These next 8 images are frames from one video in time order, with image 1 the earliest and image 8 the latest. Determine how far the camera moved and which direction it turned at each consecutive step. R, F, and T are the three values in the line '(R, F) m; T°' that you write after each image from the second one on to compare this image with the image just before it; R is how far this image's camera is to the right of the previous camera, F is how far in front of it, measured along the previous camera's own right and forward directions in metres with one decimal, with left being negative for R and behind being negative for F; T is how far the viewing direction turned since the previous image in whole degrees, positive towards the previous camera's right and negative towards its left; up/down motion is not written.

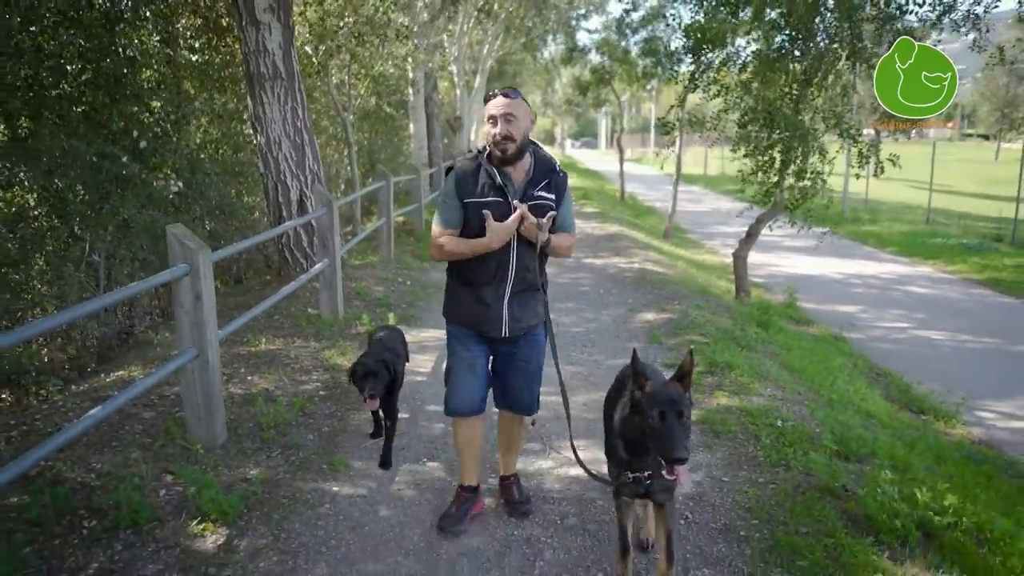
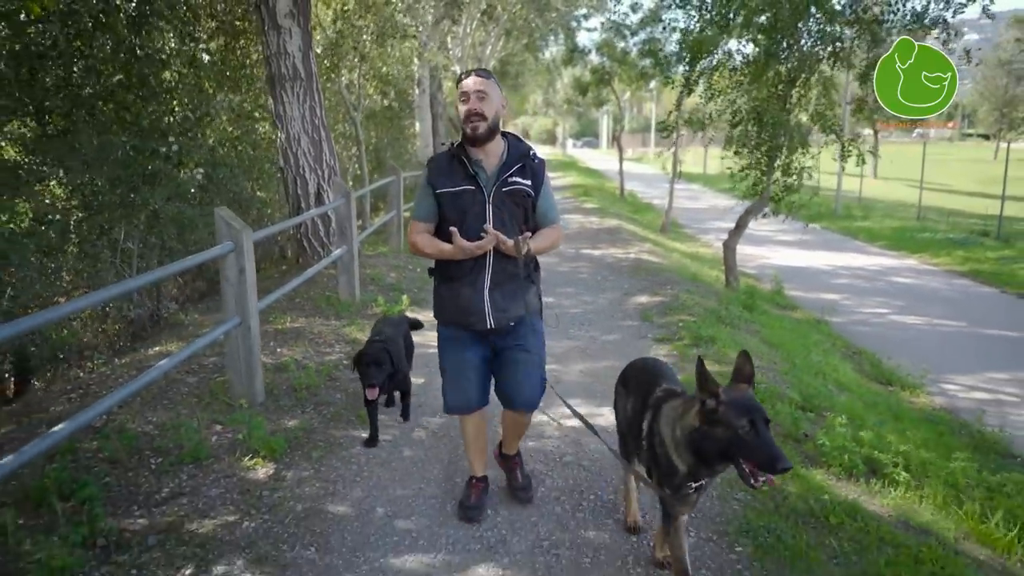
(0.0, -0.6) m; 0°
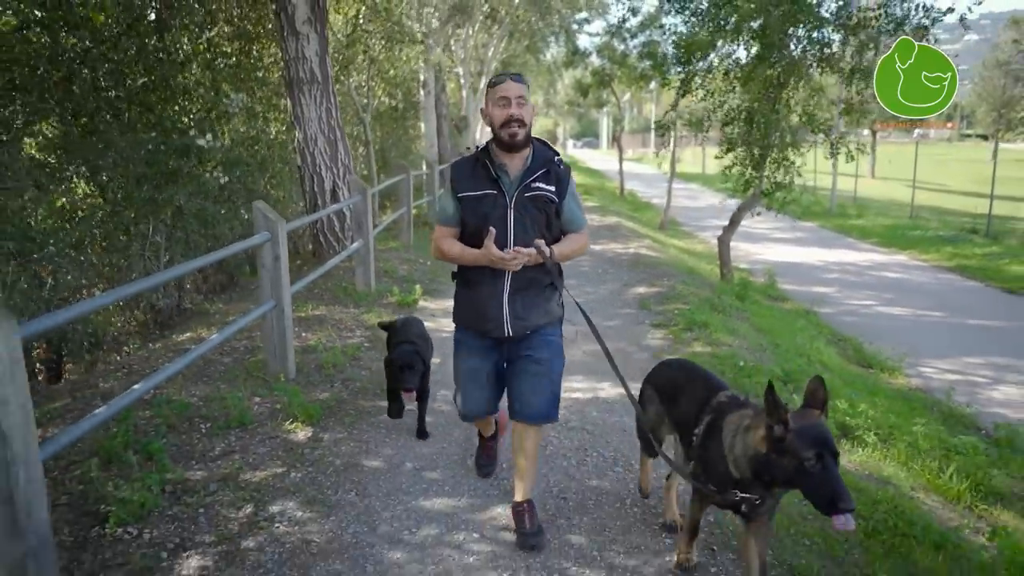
(-0.1, -0.5) m; 0°
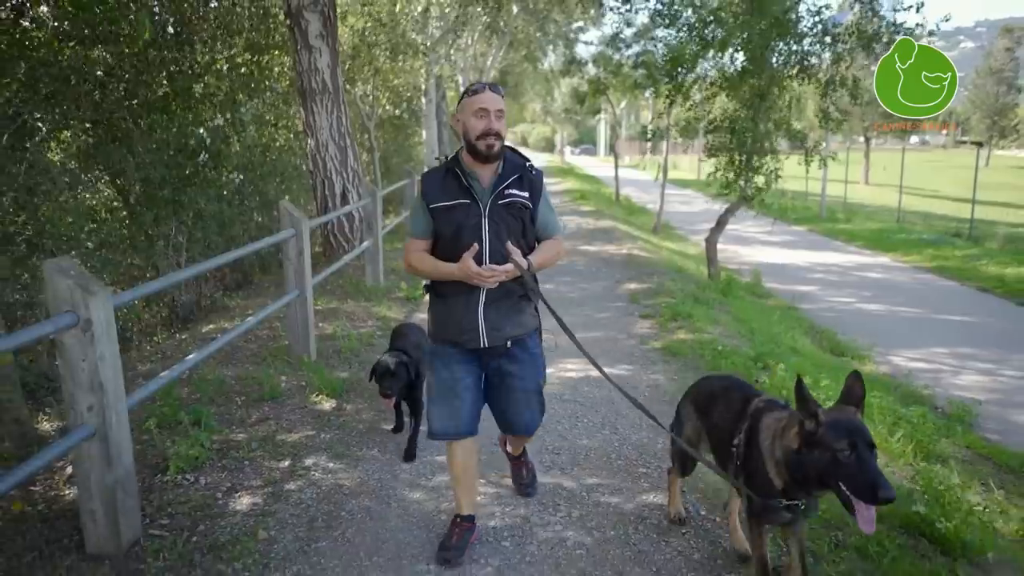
(0.0, -0.6) m; 0°
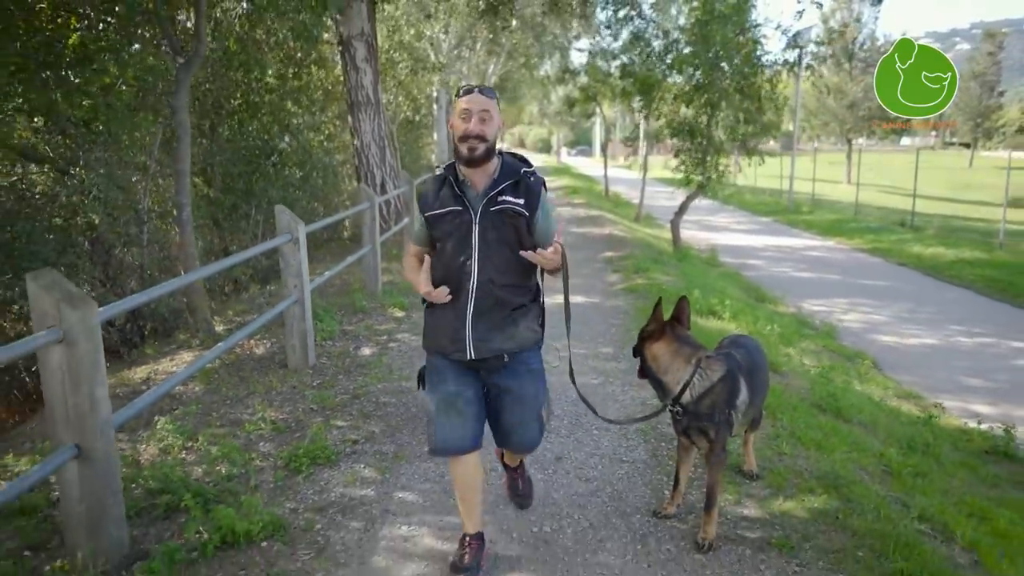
(-0.1, -2.7) m; 0°
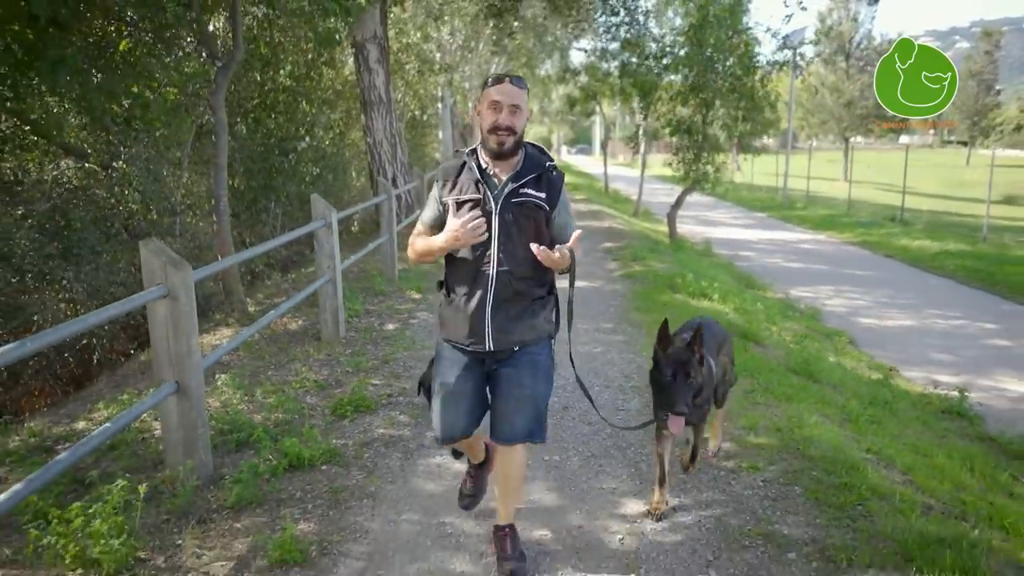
(-0.1, -0.7) m; 0°
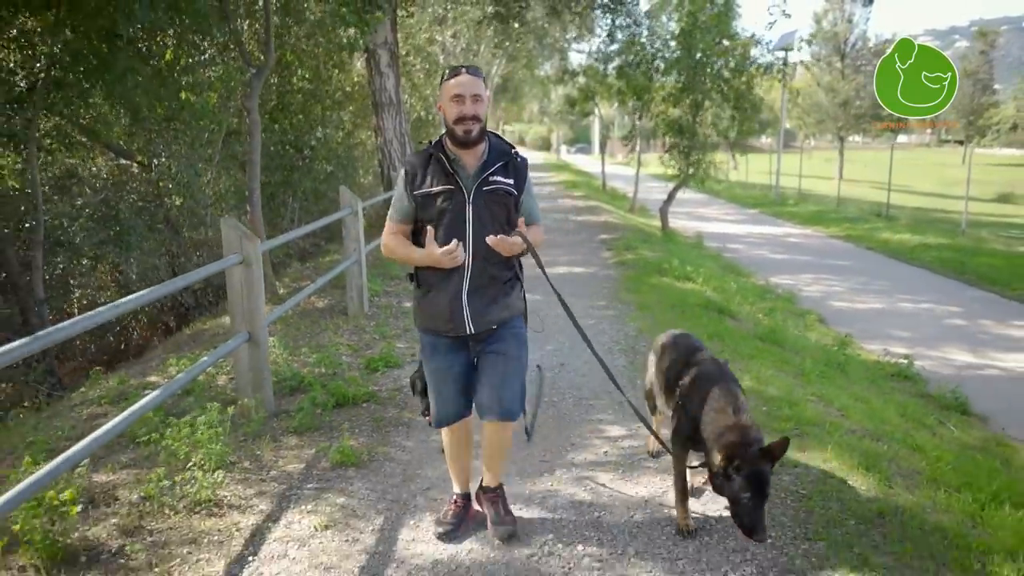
(0.0, -0.9) m; 0°
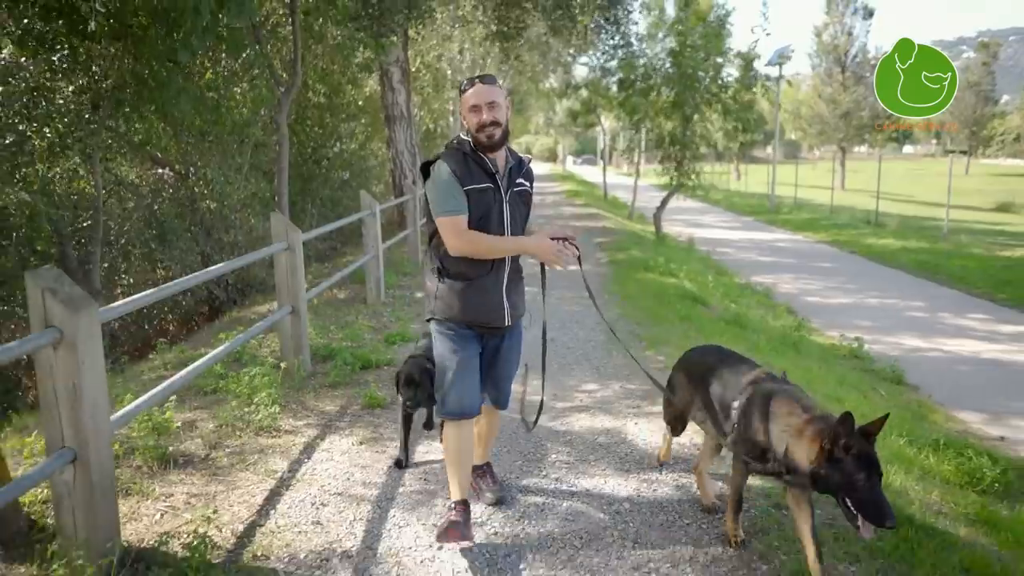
(+0.1, -1.0) m; -1°
